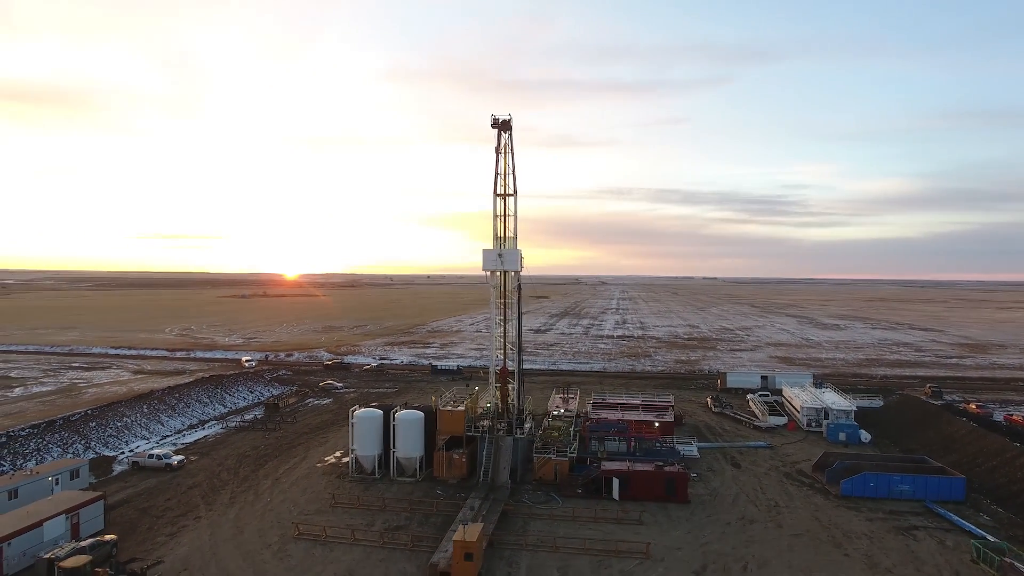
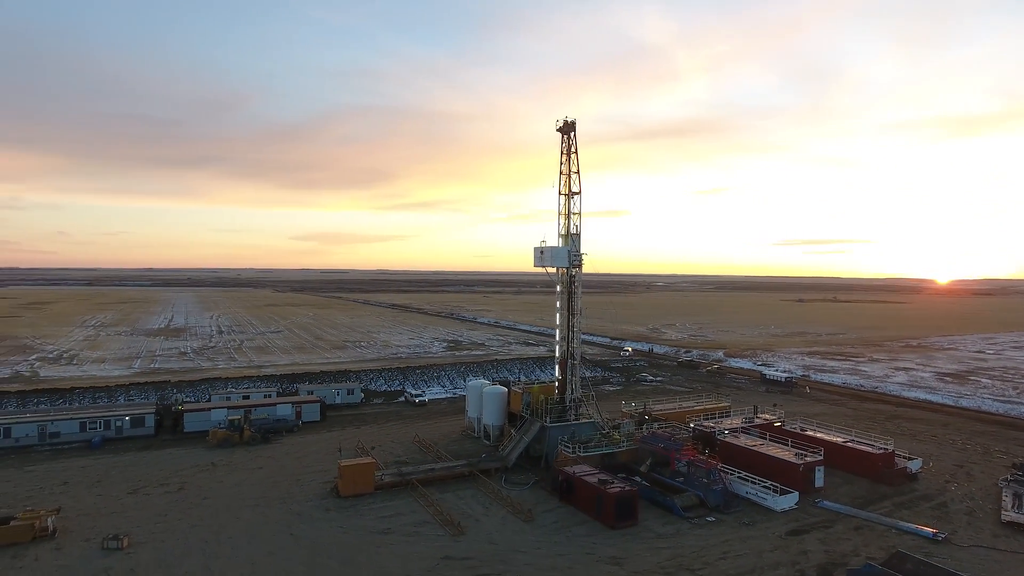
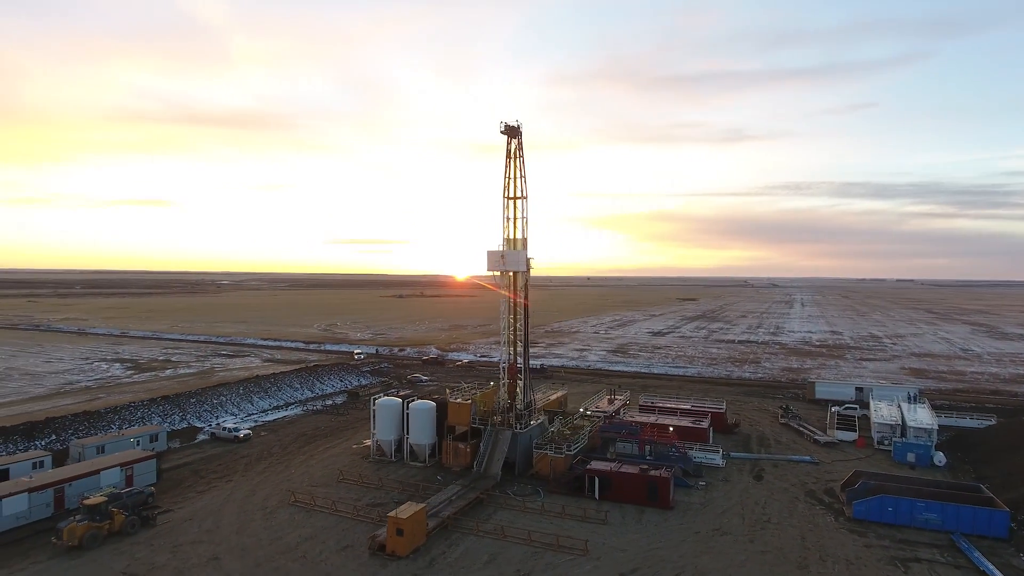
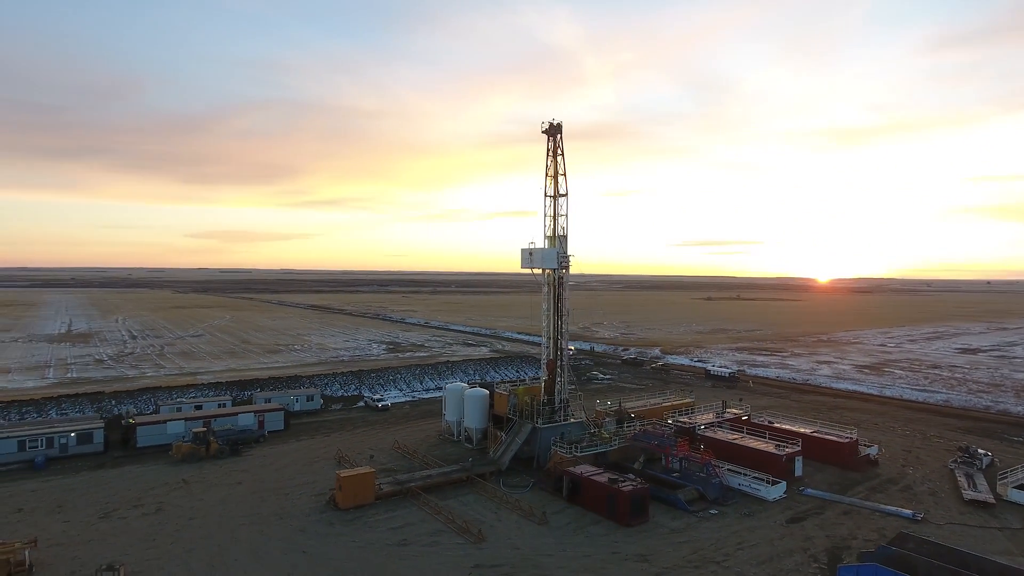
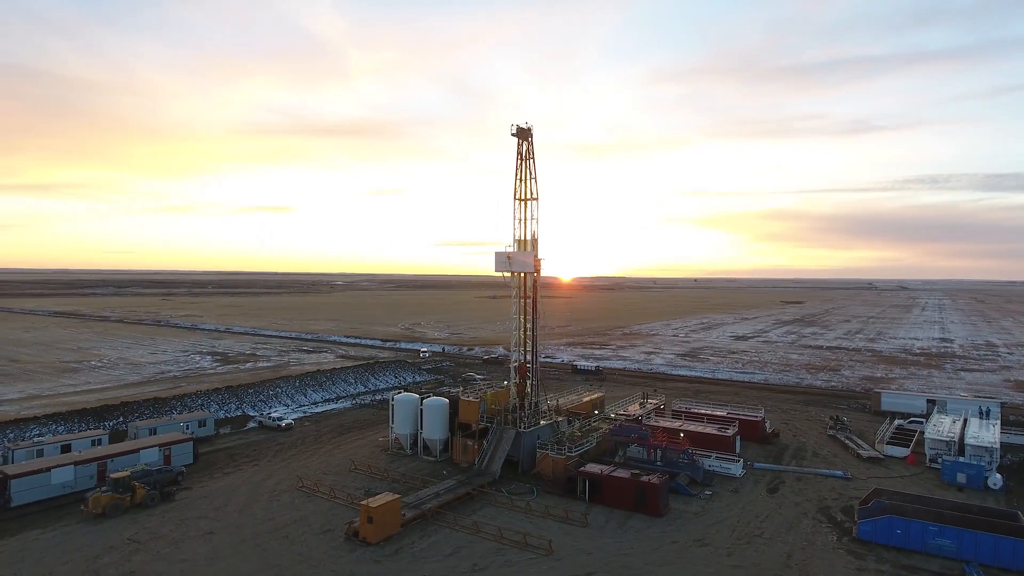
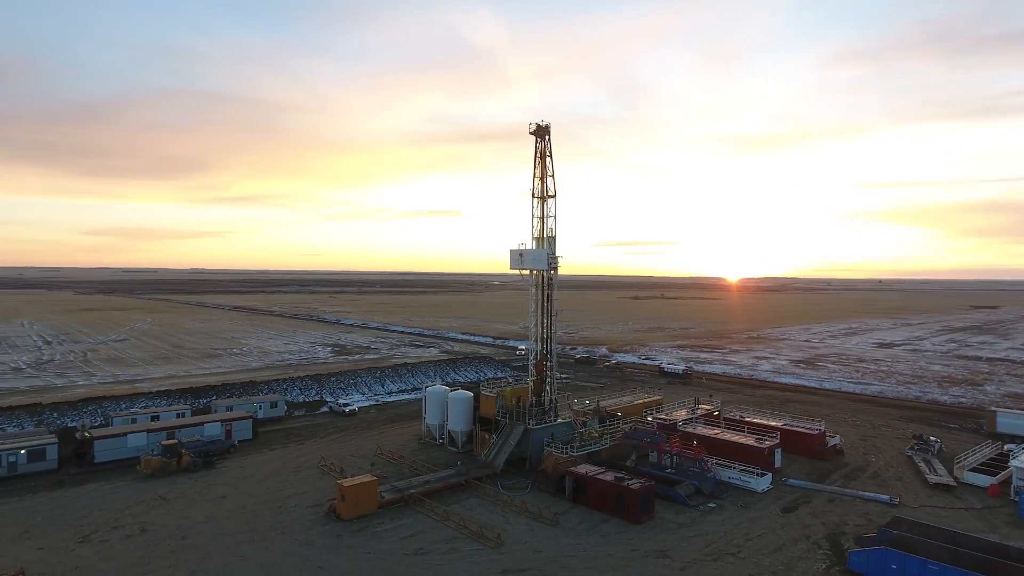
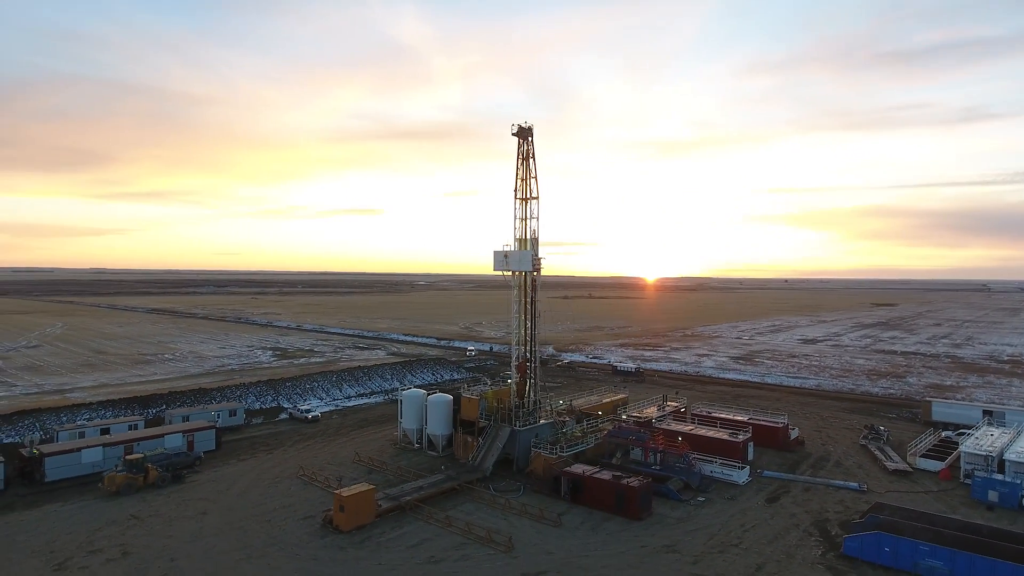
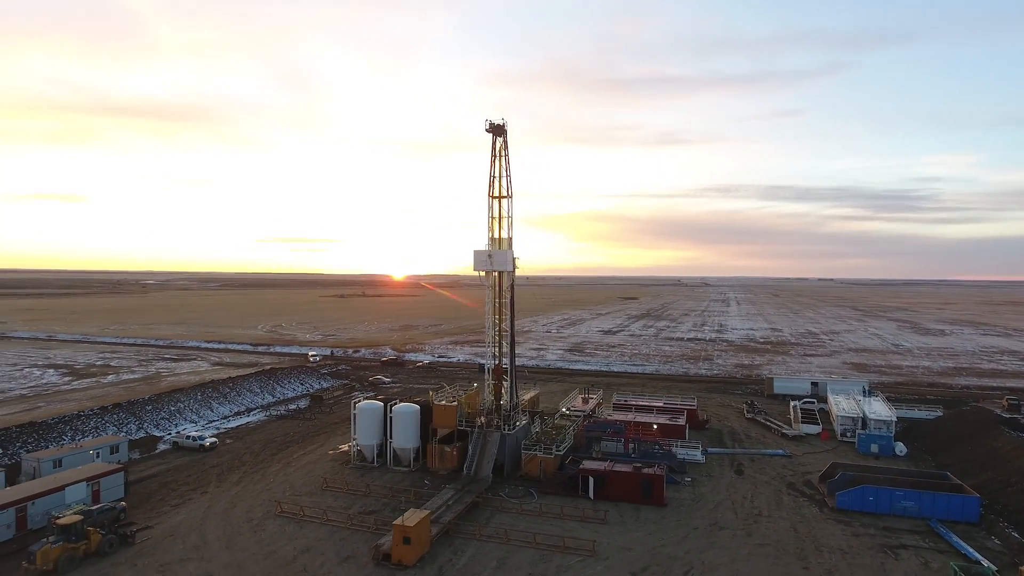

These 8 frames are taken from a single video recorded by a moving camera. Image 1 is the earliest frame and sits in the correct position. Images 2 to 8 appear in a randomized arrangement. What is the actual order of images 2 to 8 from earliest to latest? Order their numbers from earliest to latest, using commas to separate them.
8, 3, 5, 7, 6, 4, 2
